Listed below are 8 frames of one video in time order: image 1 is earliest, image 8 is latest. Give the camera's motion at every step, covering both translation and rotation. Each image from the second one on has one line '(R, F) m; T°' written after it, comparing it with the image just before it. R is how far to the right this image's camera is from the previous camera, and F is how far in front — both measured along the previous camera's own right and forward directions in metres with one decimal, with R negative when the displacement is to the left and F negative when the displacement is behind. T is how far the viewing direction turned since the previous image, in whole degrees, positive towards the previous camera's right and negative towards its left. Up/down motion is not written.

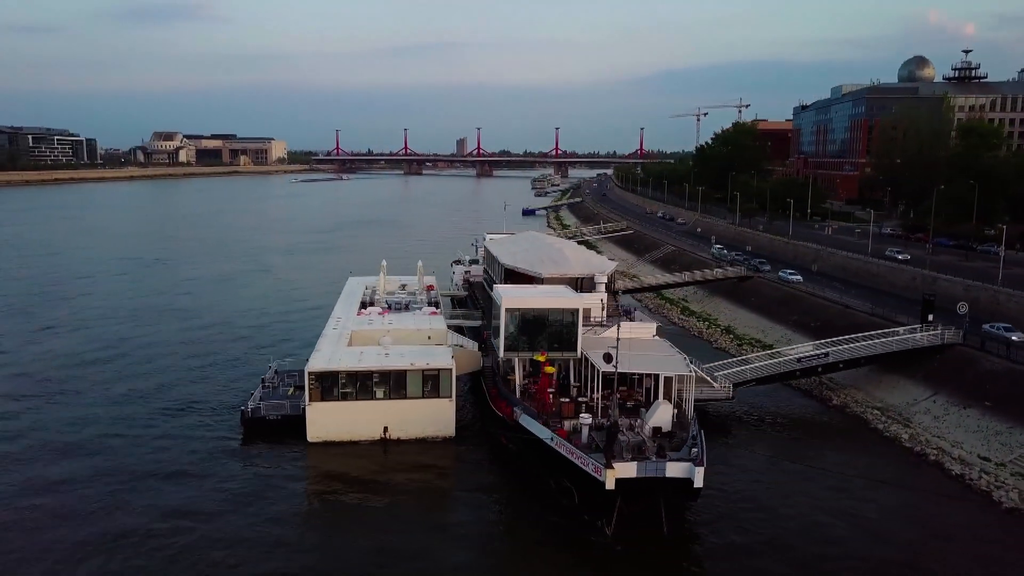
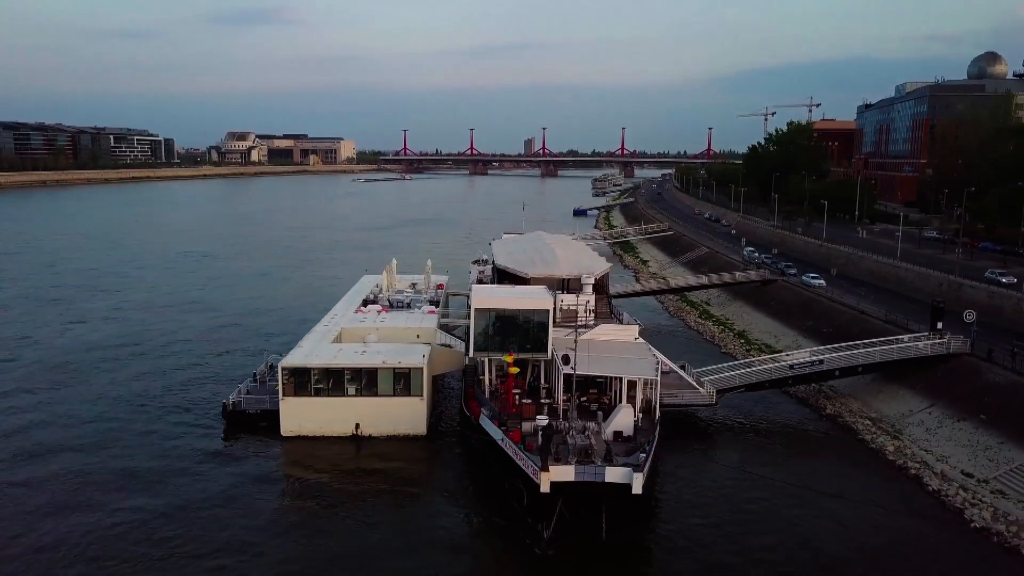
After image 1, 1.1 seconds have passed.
(+2.0, +0.1) m; -5°
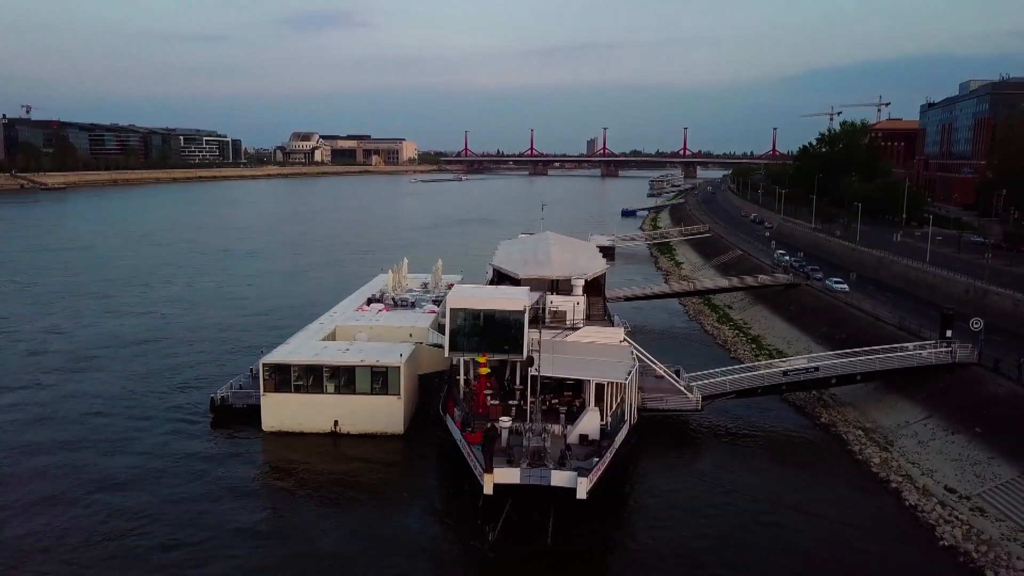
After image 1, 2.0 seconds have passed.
(+1.8, +0.1) m; -4°
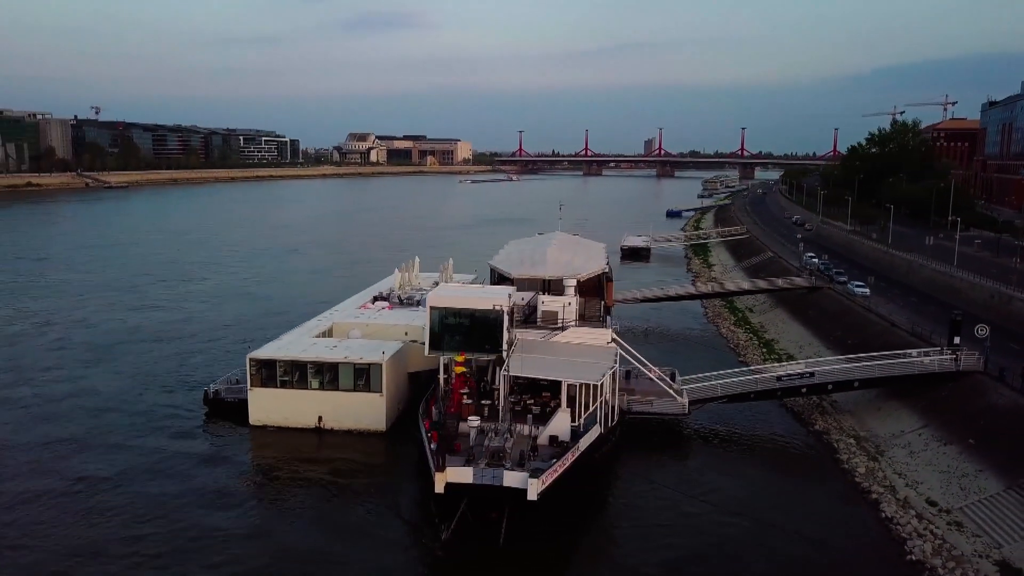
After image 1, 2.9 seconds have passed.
(+1.5, +0.1) m; -4°
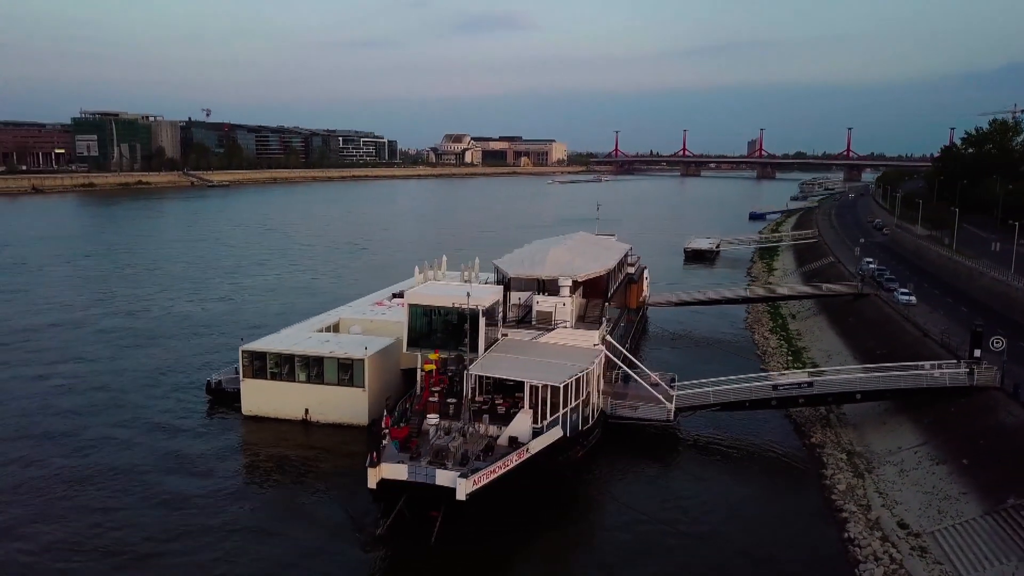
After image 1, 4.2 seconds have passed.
(+2.4, +0.3) m; -7°
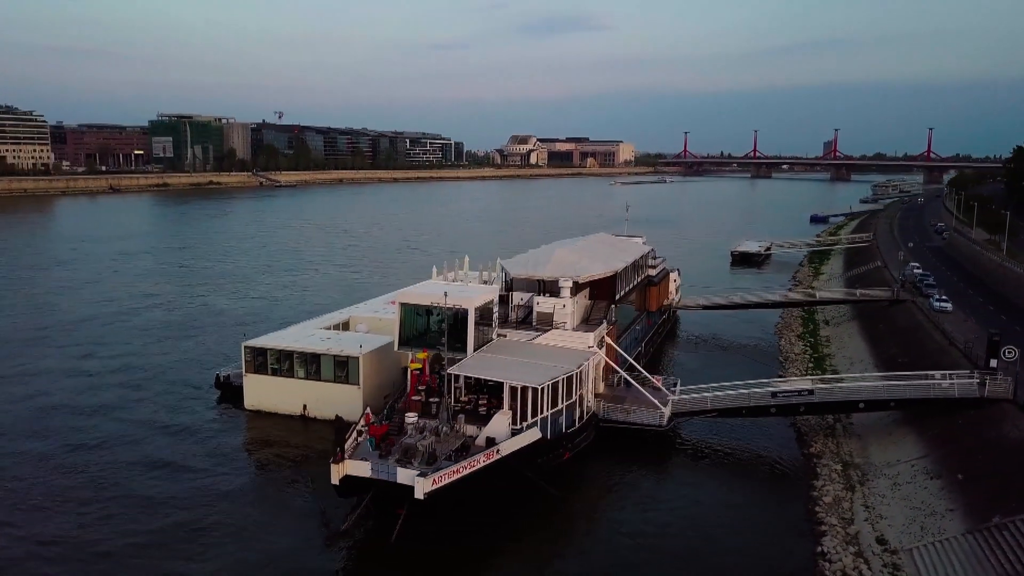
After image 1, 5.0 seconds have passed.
(+1.6, +0.1) m; -5°
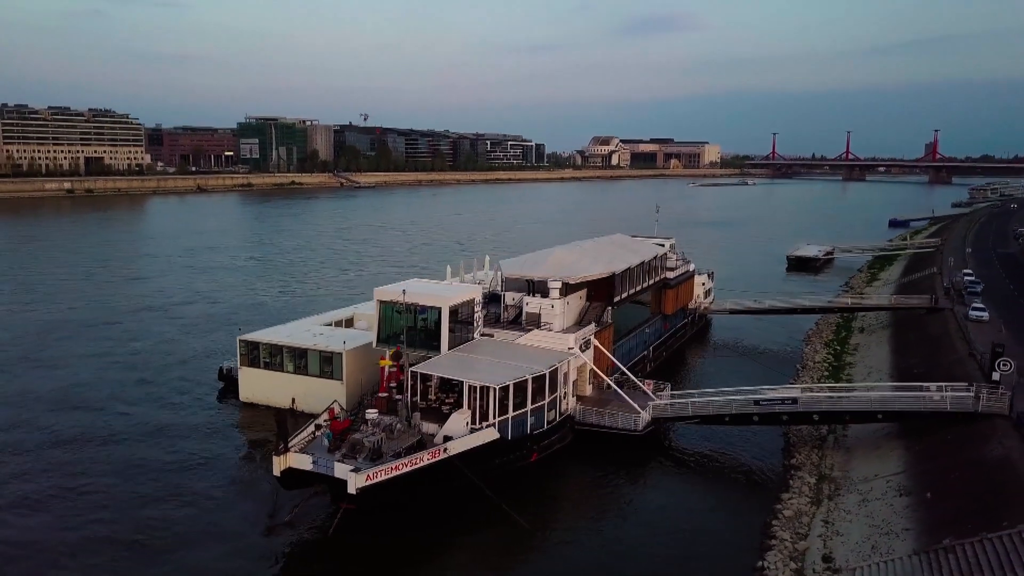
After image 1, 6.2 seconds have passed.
(+2.2, +0.2) m; -6°
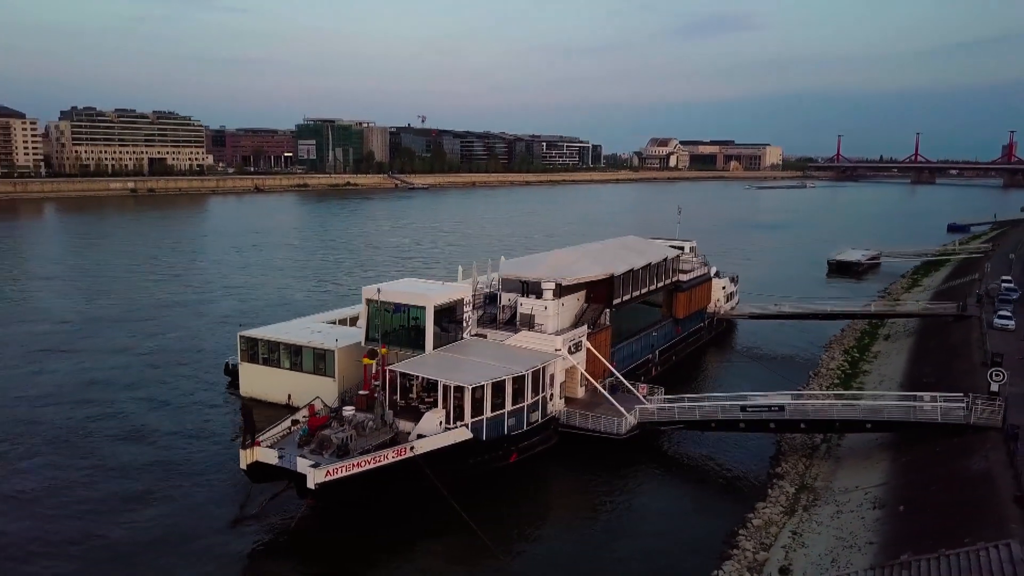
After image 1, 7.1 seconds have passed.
(+1.5, +0.1) m; -4°
